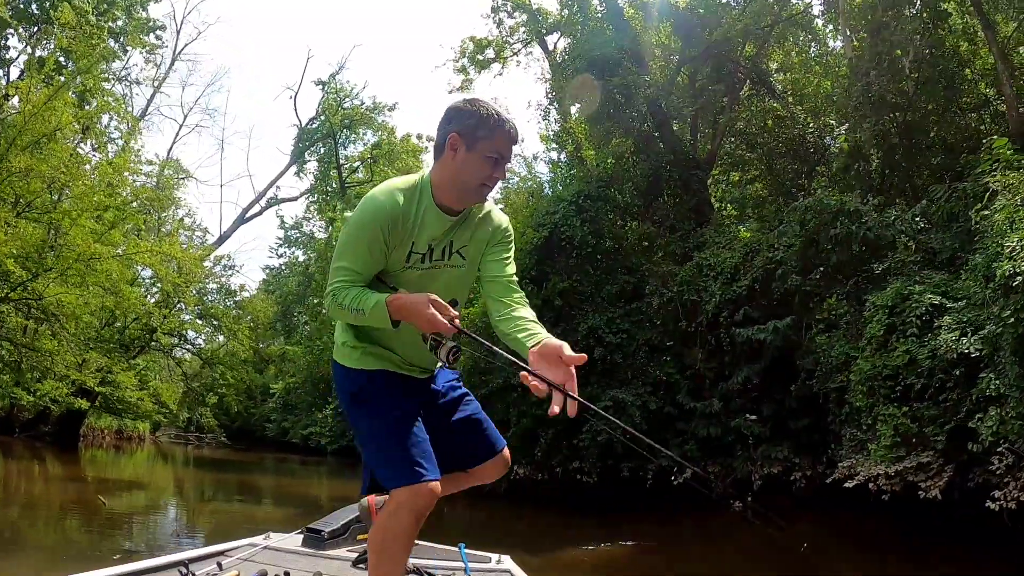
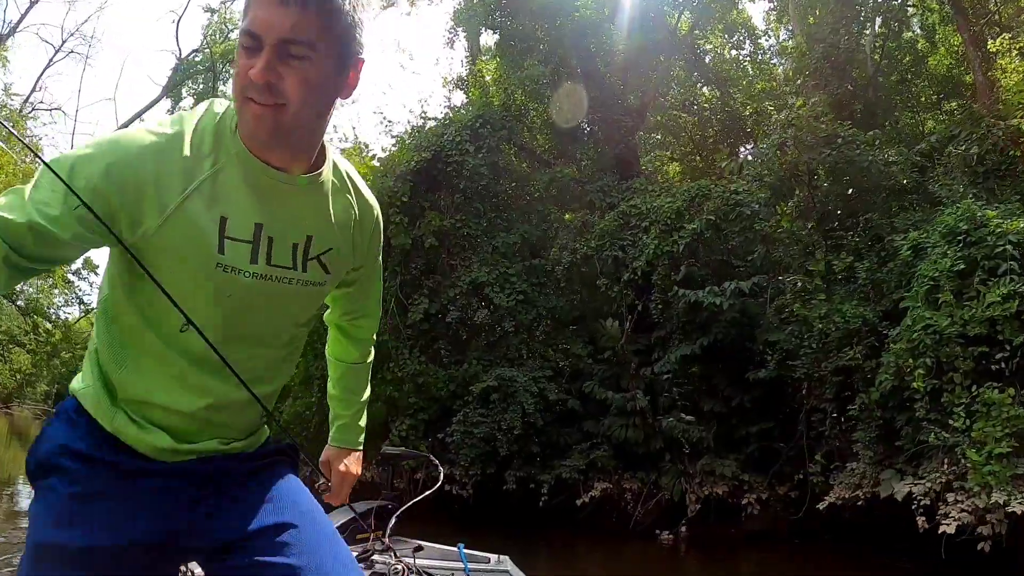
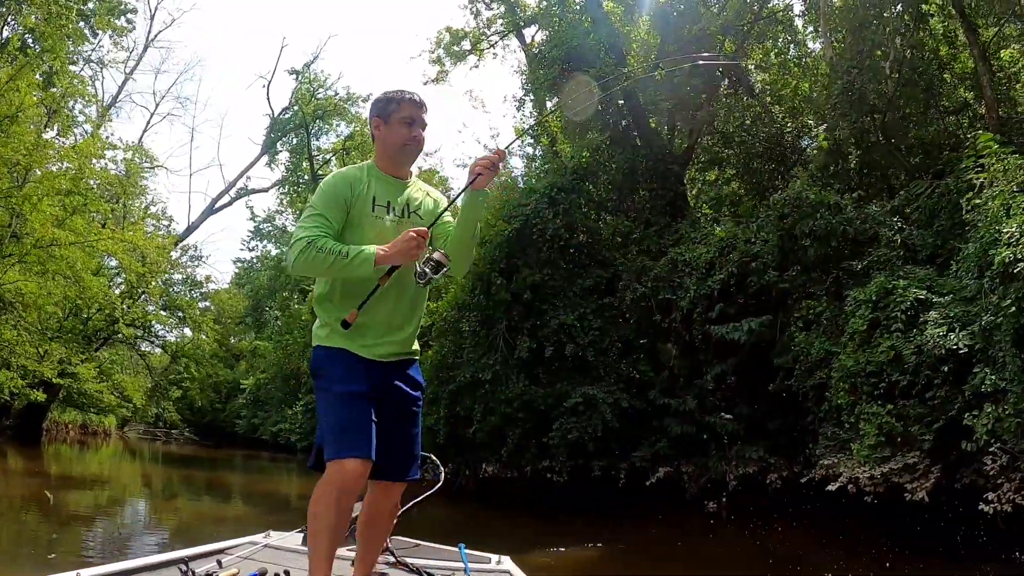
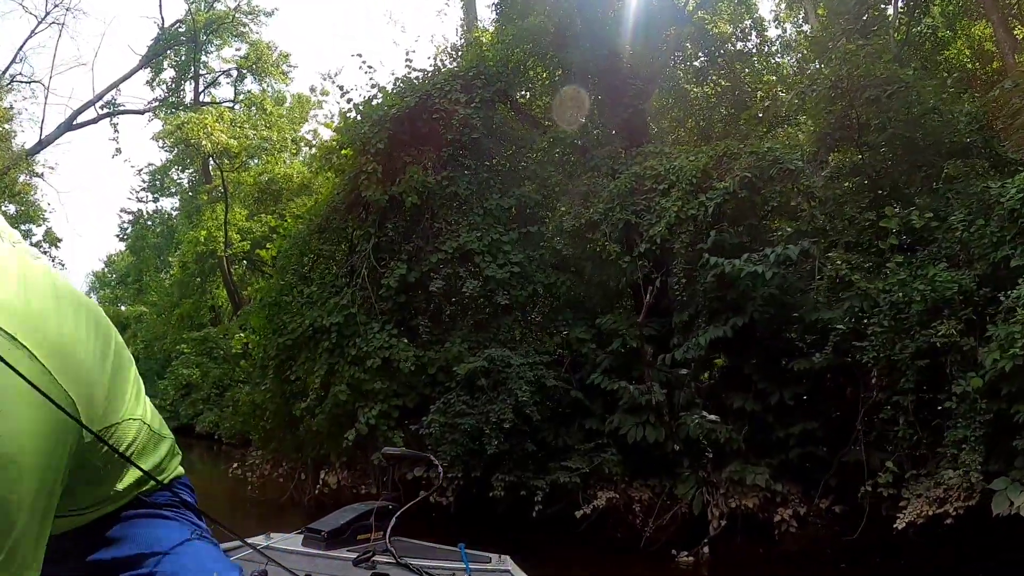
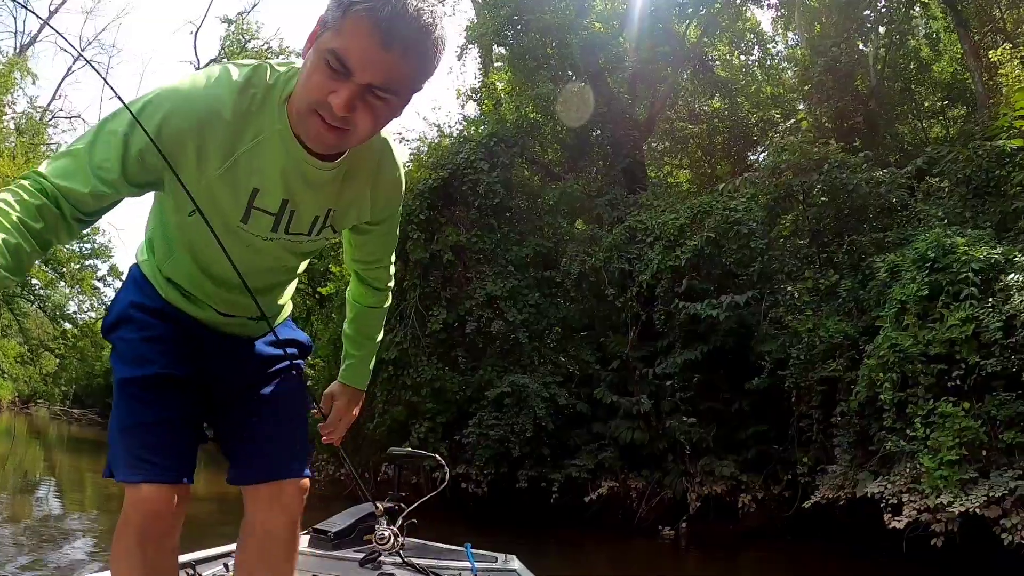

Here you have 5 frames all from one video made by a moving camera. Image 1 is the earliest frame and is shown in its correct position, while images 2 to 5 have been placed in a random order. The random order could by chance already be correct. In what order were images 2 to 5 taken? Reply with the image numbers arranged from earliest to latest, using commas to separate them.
3, 5, 2, 4
